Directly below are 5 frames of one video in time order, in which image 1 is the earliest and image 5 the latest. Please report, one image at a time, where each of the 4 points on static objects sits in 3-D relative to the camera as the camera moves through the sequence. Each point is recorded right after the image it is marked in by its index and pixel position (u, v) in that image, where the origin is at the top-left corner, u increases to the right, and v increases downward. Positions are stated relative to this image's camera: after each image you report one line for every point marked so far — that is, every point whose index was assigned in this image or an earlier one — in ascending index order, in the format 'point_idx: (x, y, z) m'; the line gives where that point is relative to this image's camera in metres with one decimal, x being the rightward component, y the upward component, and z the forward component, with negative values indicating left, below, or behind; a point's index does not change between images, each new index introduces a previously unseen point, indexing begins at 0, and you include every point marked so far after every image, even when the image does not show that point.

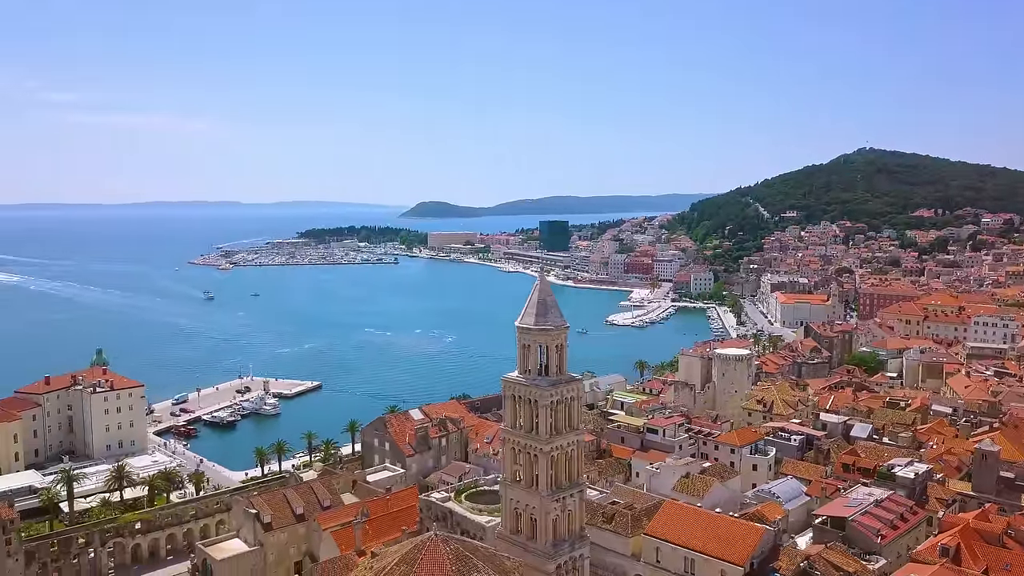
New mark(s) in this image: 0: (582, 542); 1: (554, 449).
0: (+1.8, -6.5, +20.0) m
1: (+1.0, -4.0, +19.4) m
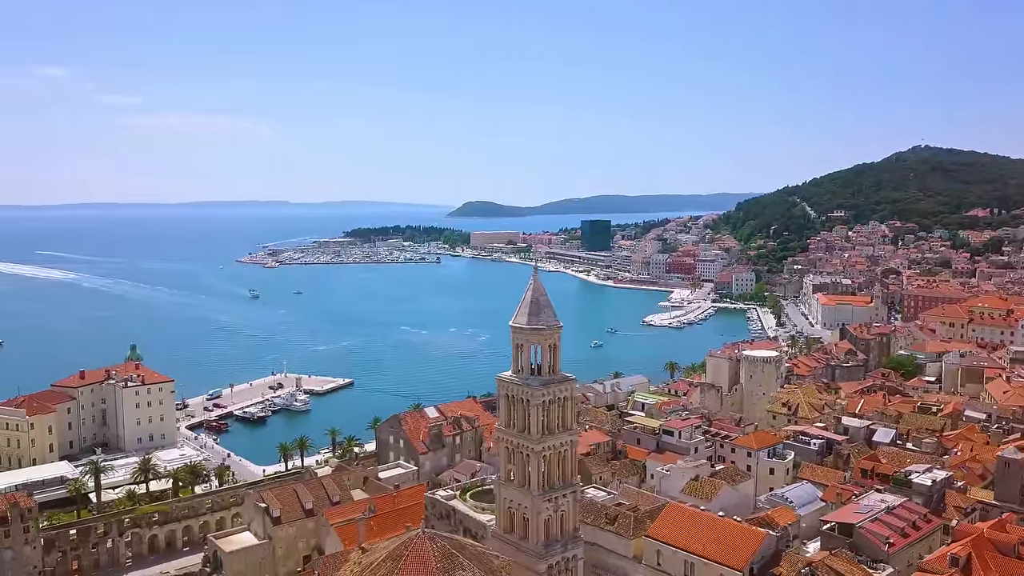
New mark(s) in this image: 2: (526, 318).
0: (+1.6, -6.5, +19.9) m
1: (+0.8, -4.0, +19.4) m
2: (+0.3, -0.8, +19.5) m
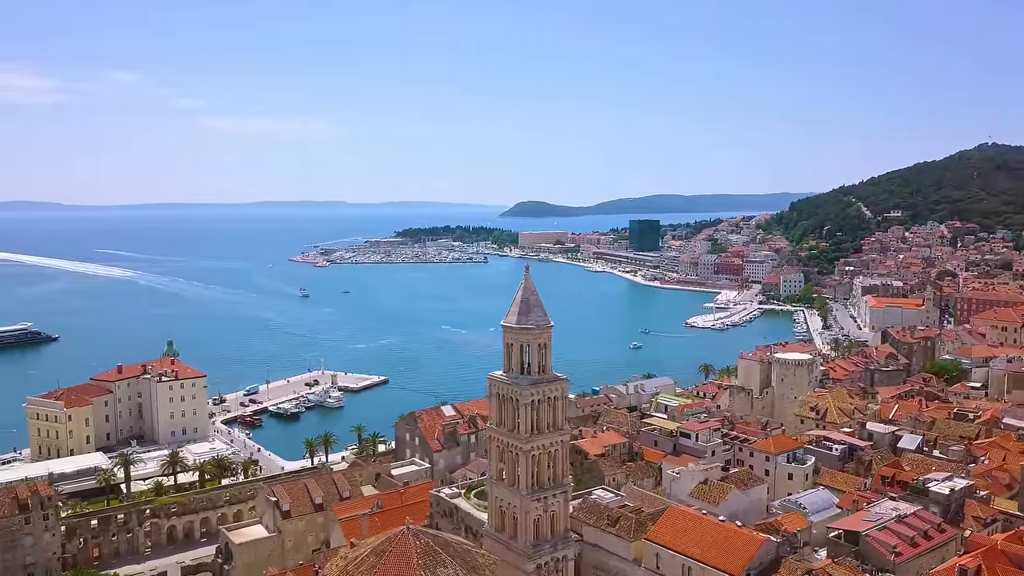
0: (+1.4, -6.5, +19.8) m
1: (+0.6, -4.0, +19.3) m
2: (+0.1, -0.7, +19.5) m
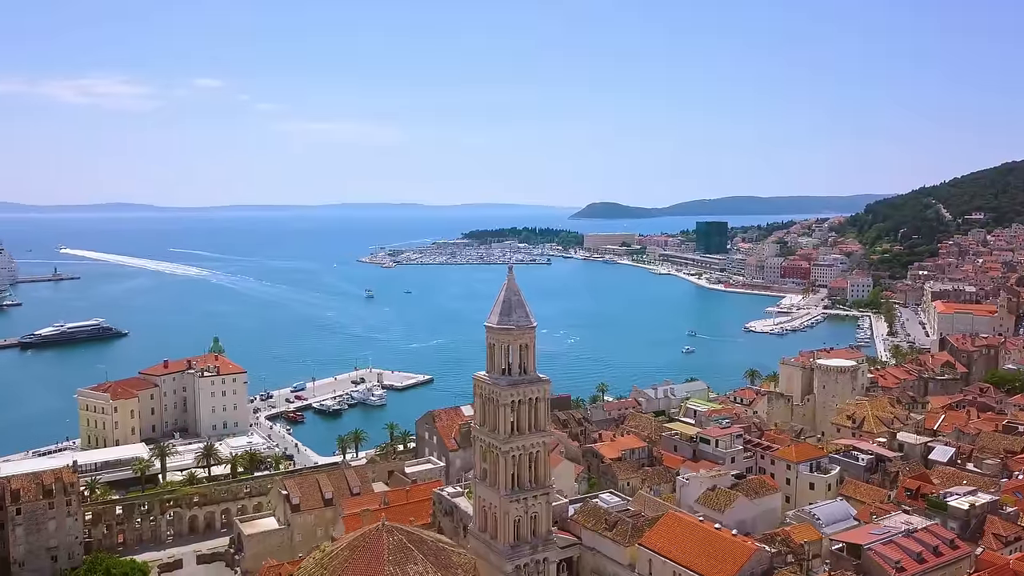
0: (+0.9, -6.5, +19.7) m
1: (+0.1, -4.0, +19.3) m
2: (-0.4, -0.7, +19.5) m
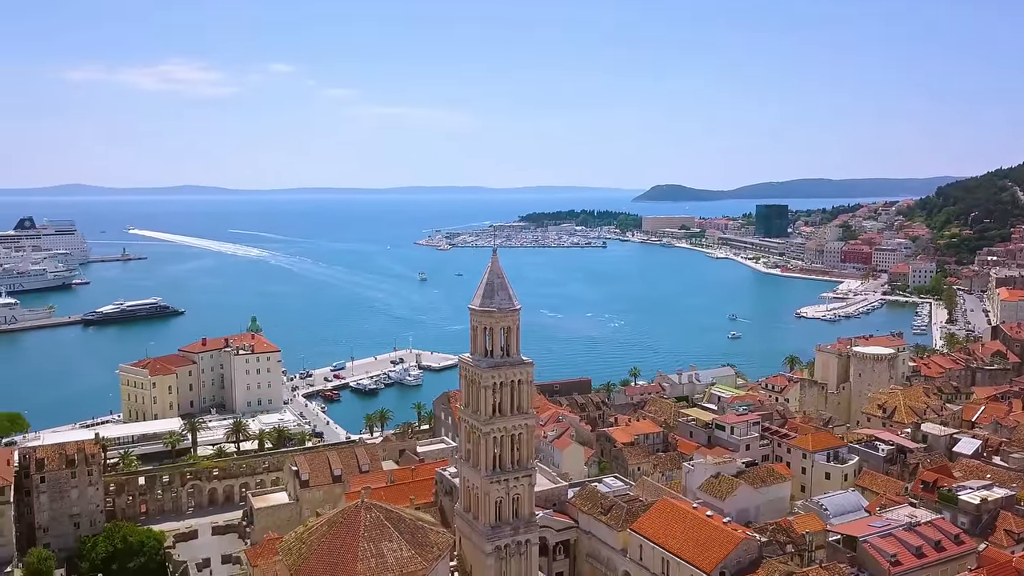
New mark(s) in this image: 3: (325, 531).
0: (+0.5, -6.0, +19.7) m
1: (-0.4, -3.5, +19.4) m
2: (-0.8, -0.3, +19.6) m
3: (-4.3, -5.6, +18.2) m
